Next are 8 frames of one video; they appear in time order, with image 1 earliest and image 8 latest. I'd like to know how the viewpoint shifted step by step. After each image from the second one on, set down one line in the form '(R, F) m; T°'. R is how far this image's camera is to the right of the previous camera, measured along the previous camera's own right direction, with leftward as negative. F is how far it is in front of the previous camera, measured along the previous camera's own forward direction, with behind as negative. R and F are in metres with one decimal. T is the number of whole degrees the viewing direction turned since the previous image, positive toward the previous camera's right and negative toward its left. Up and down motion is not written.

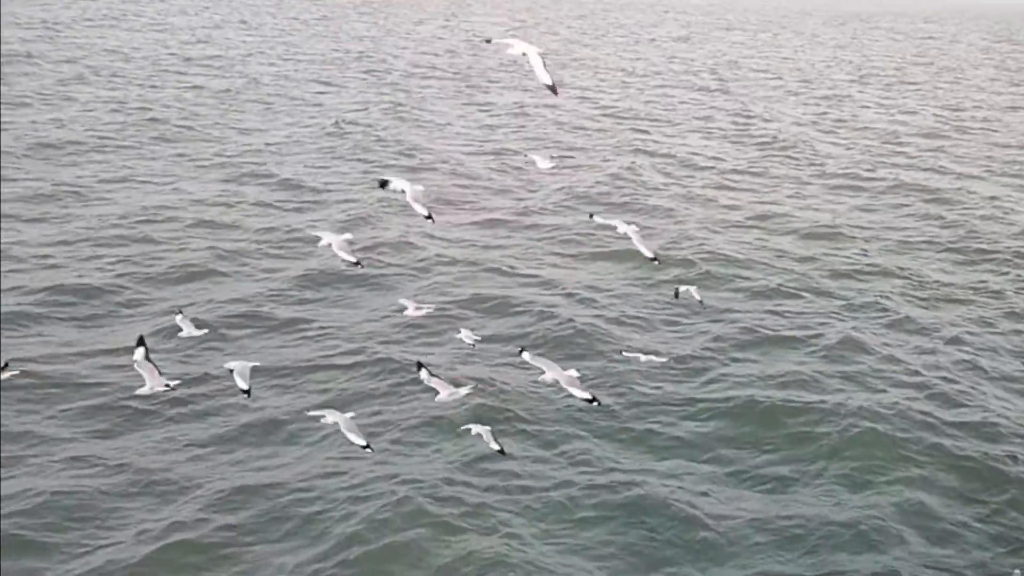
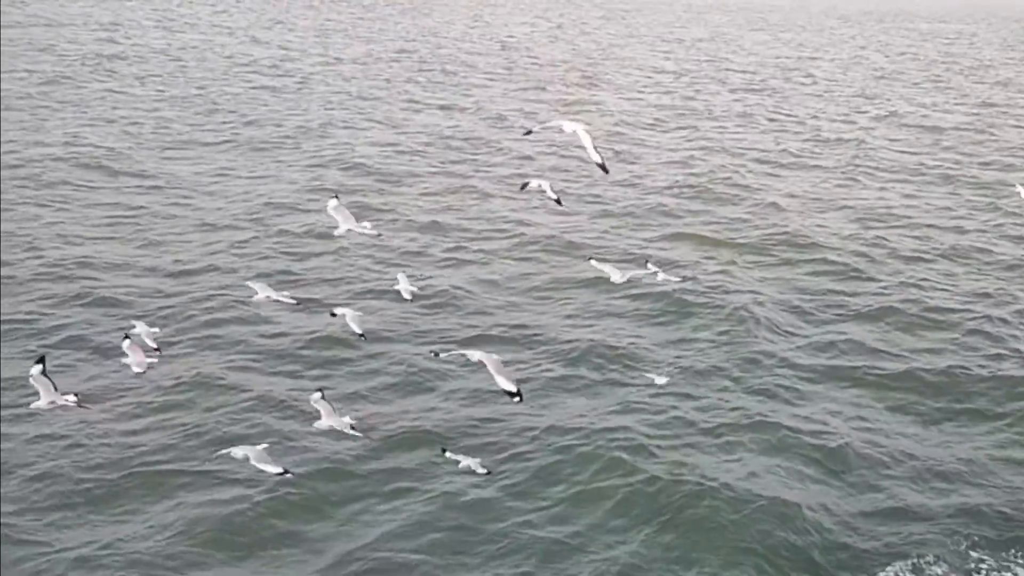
(-1.8, -1.3) m; 0°
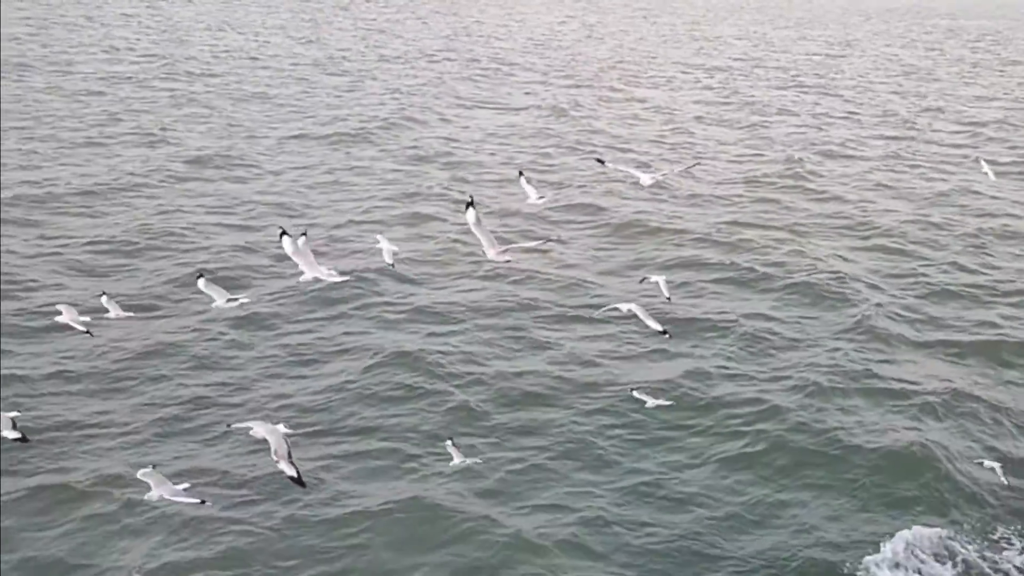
(-1.6, -1.1) m; 0°
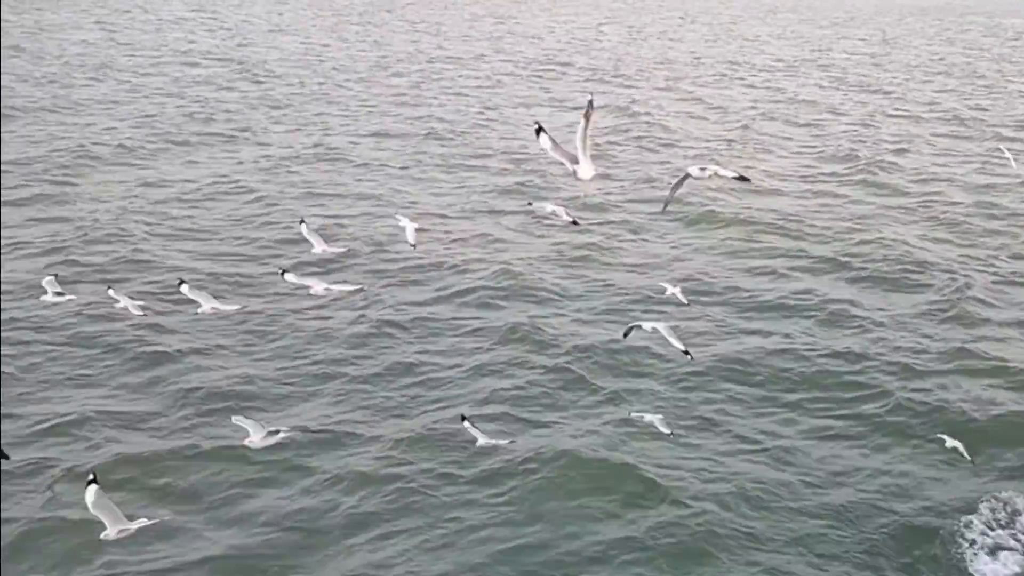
(-1.3, -1.0) m; -1°
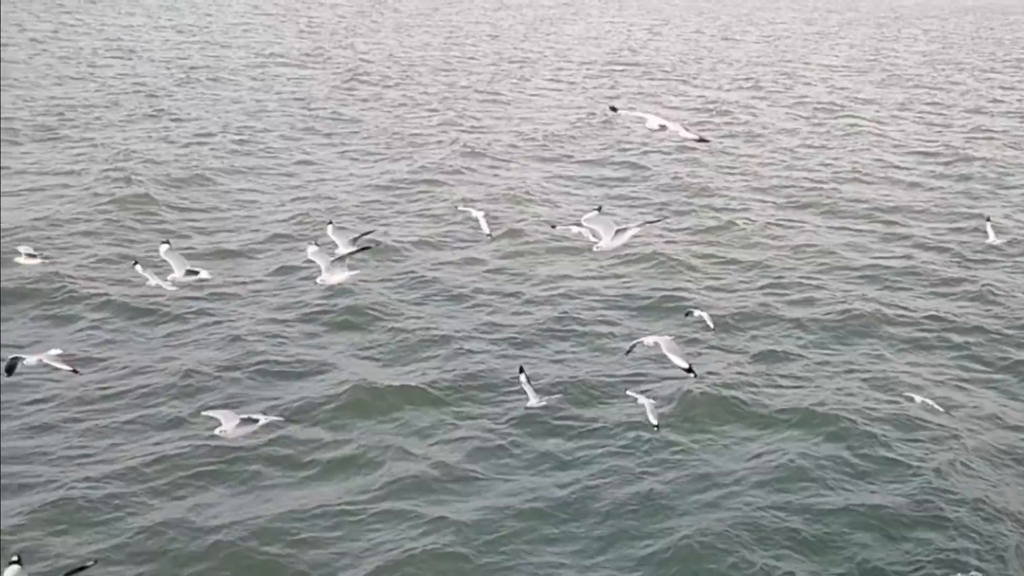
(-2.0, -1.5) m; -1°
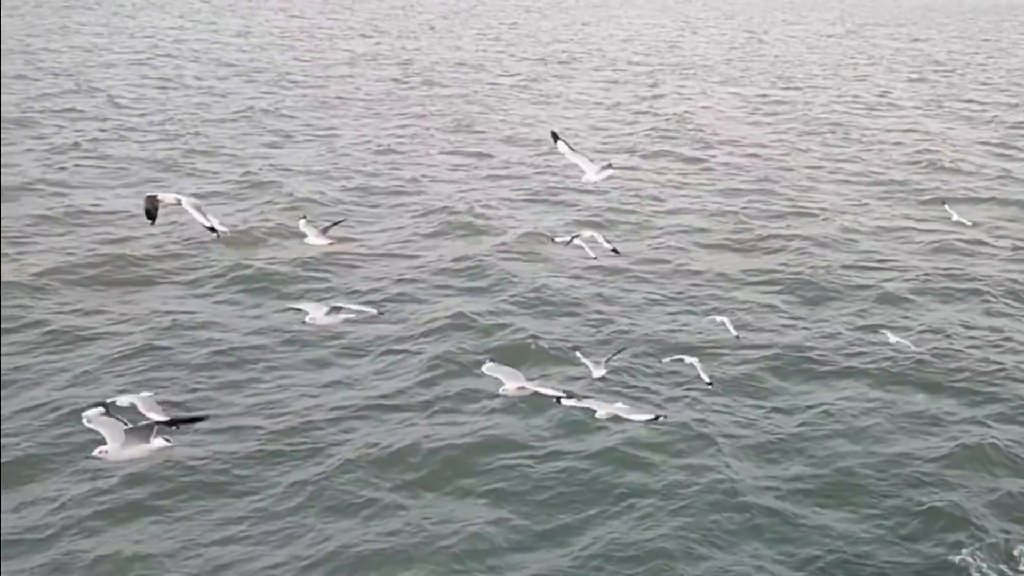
(-1.9, -1.2) m; 0°
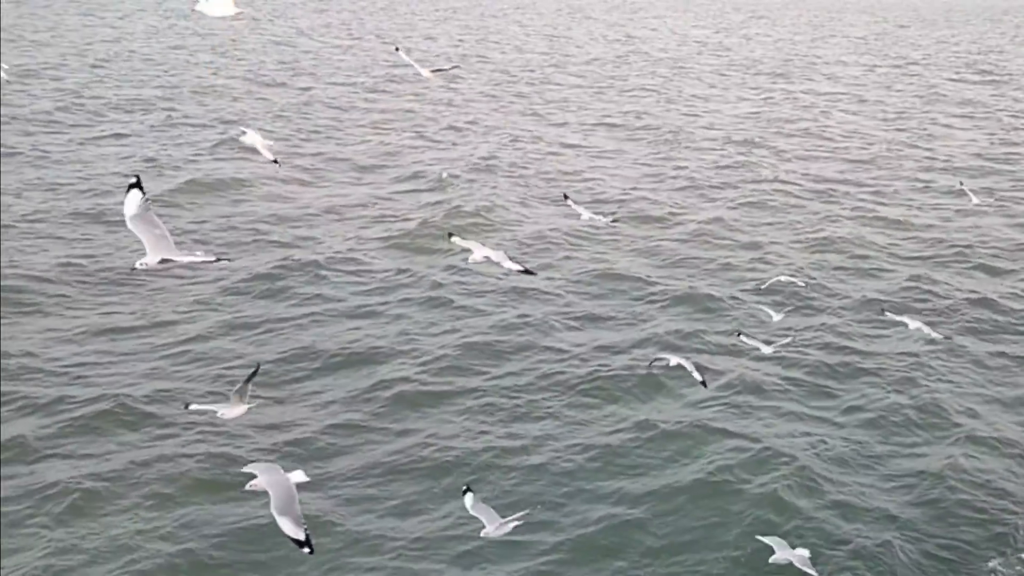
(-2.9, -2.1) m; 0°
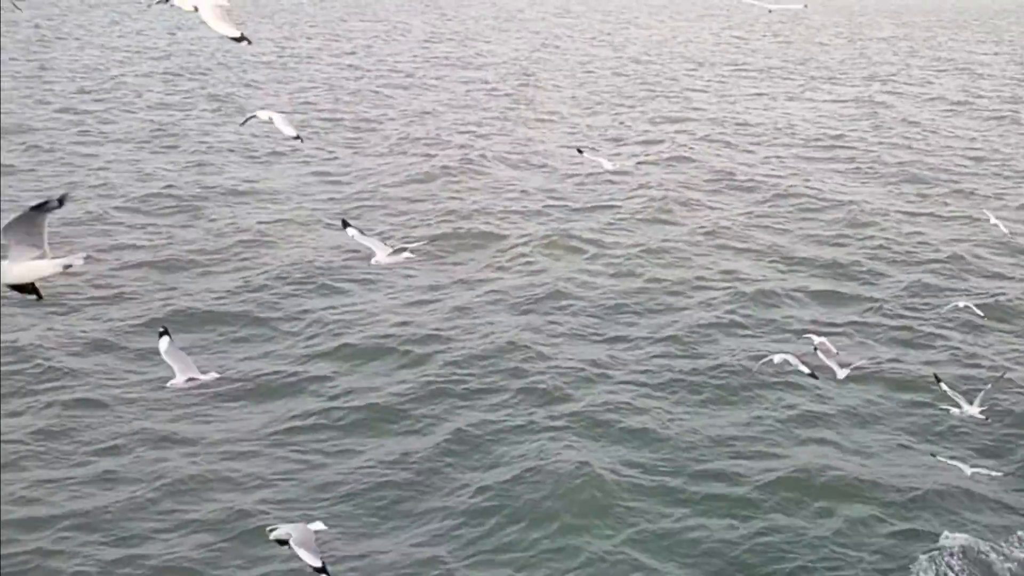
(-3.5, -2.7) m; 0°
